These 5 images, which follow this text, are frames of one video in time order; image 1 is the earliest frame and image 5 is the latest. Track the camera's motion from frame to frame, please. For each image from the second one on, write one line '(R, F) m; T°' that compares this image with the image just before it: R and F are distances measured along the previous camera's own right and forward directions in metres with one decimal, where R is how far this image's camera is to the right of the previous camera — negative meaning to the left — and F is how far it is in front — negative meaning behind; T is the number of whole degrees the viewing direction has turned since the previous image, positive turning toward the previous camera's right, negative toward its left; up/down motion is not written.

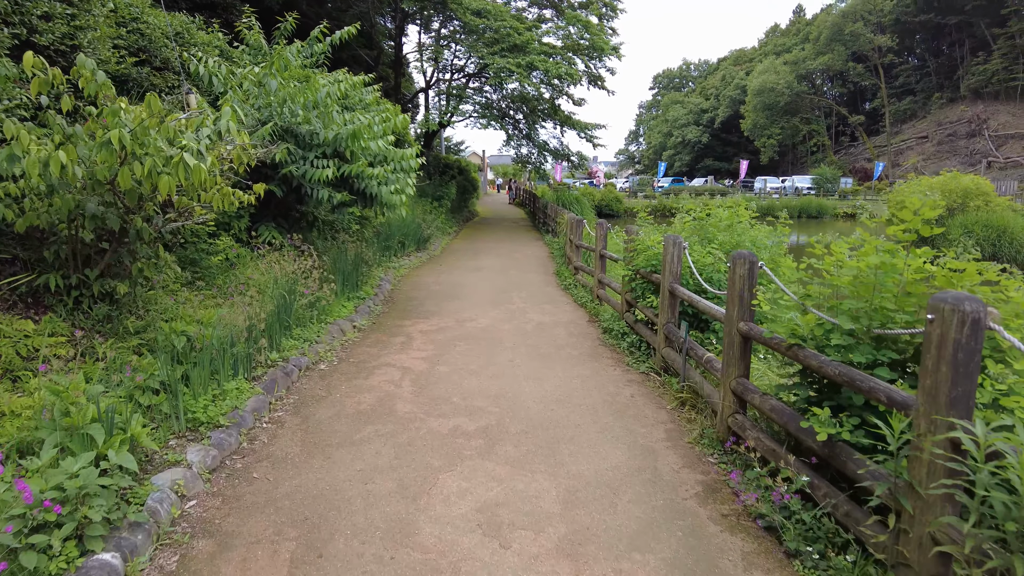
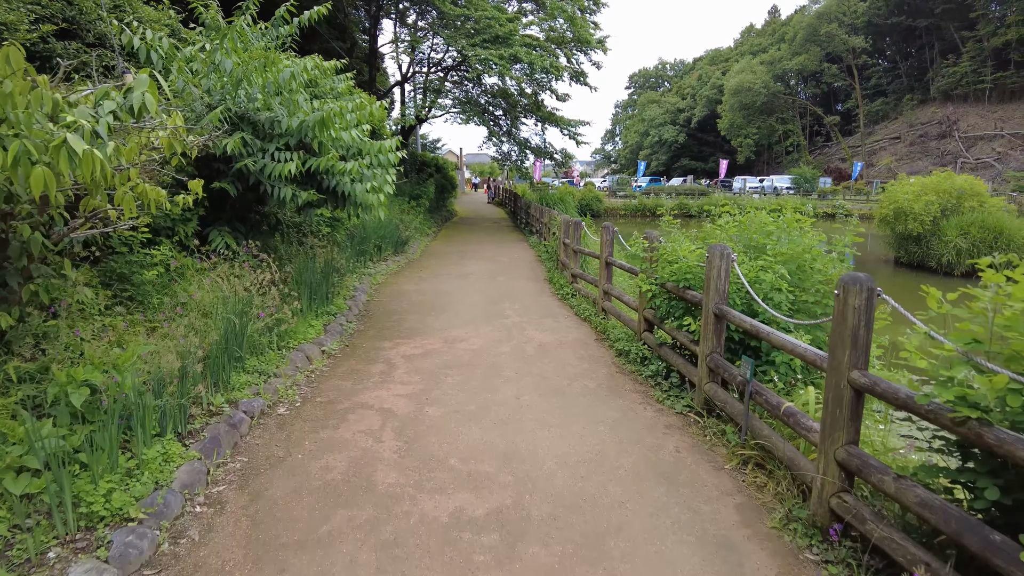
(-0.2, +0.9) m; +2°
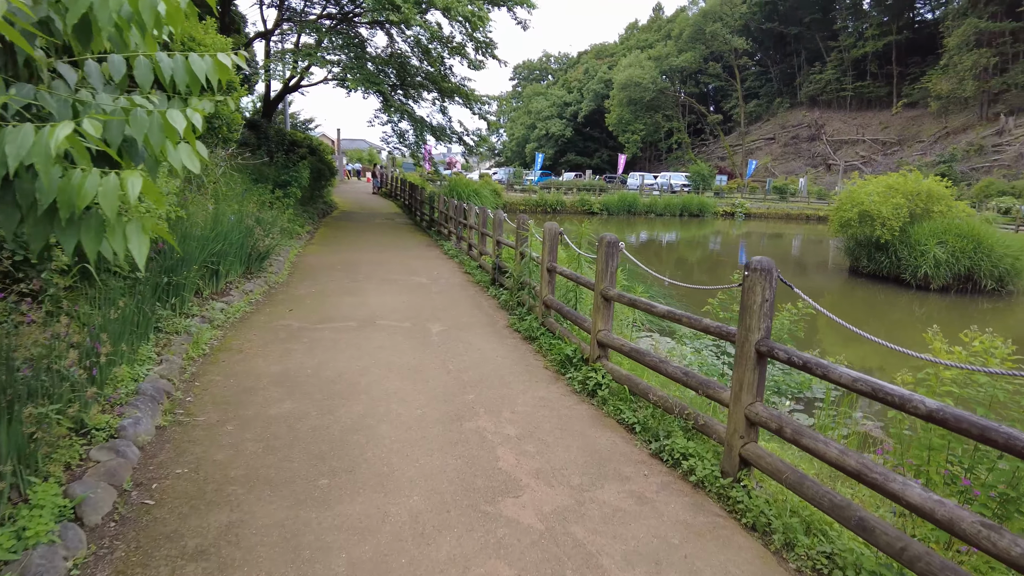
(-0.6, +4.1) m; +11°
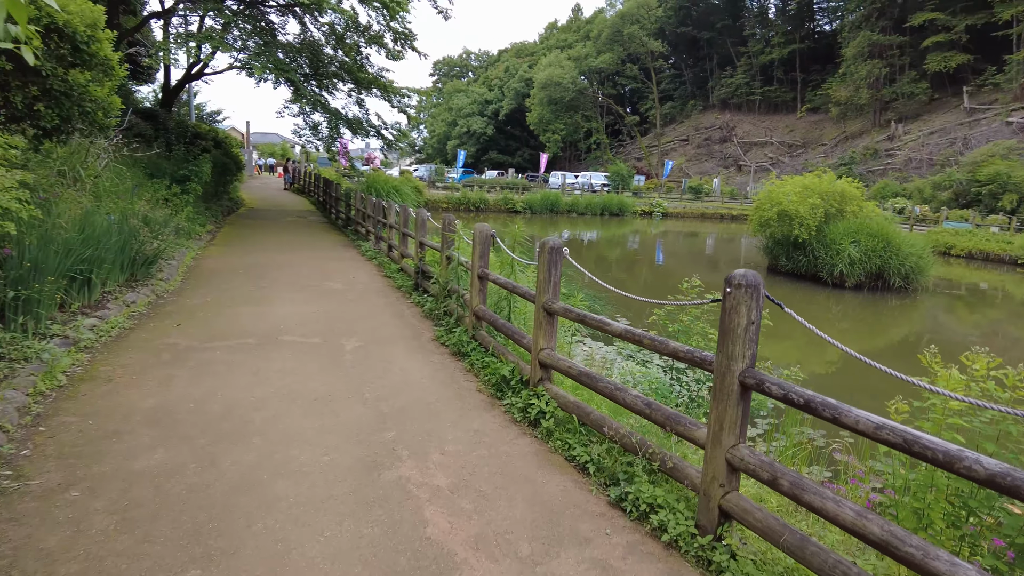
(0.0, +0.6) m; +7°
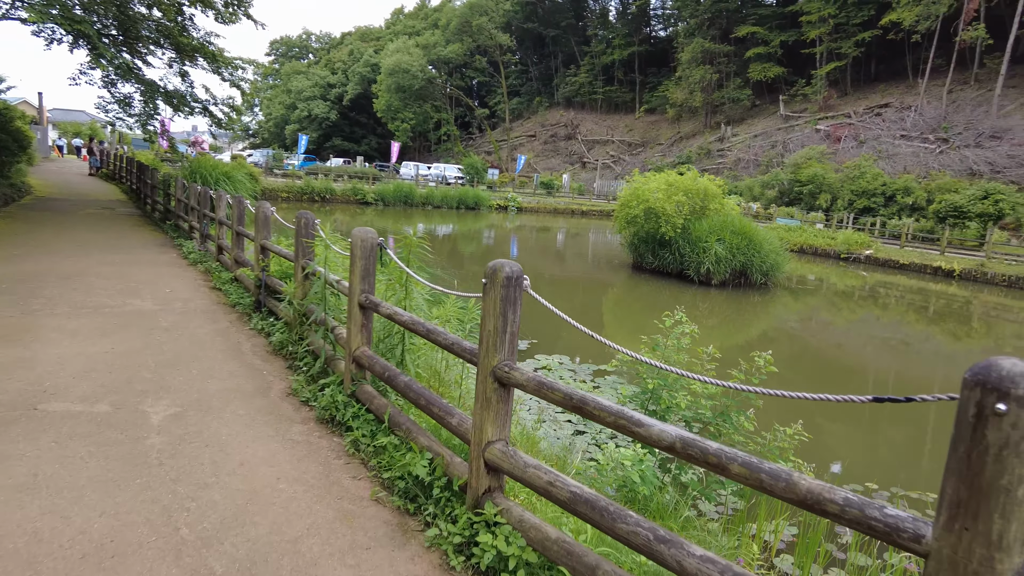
(-0.3, +1.4) m; +13°
